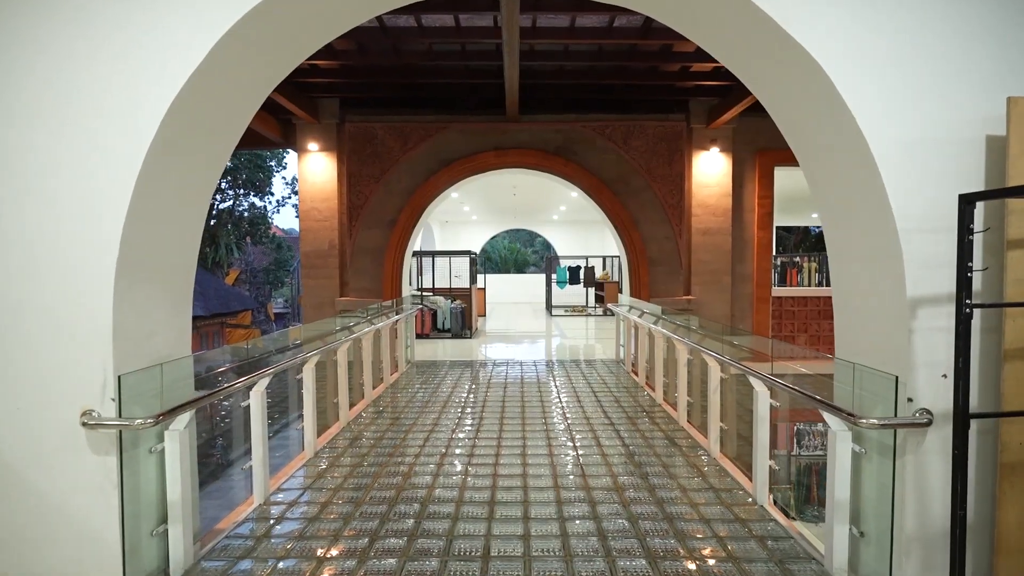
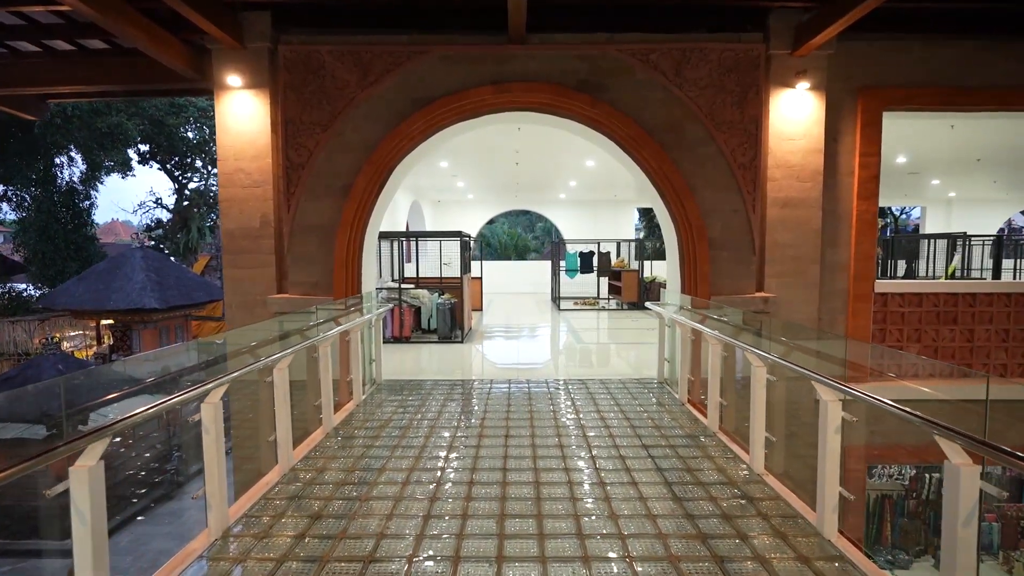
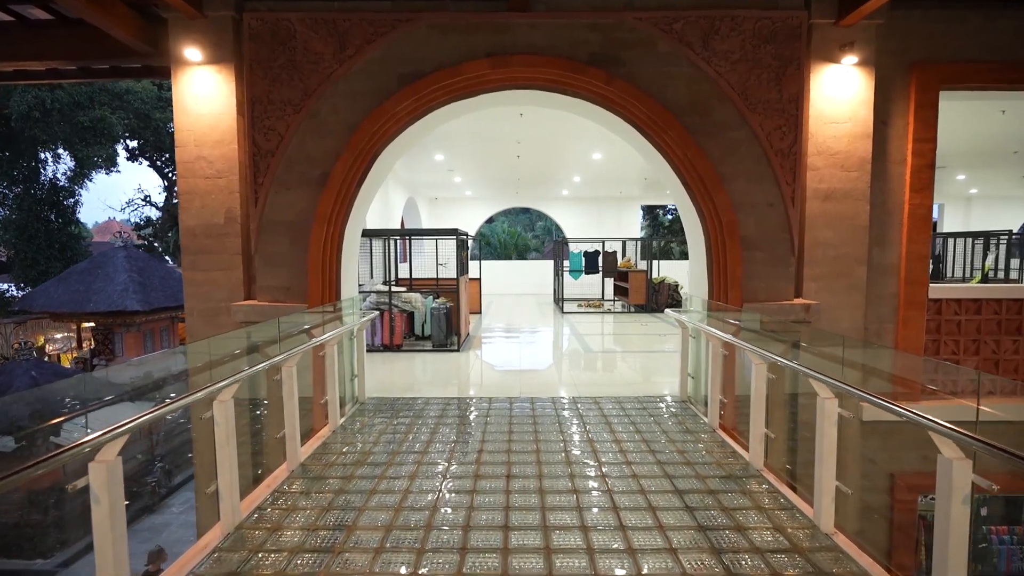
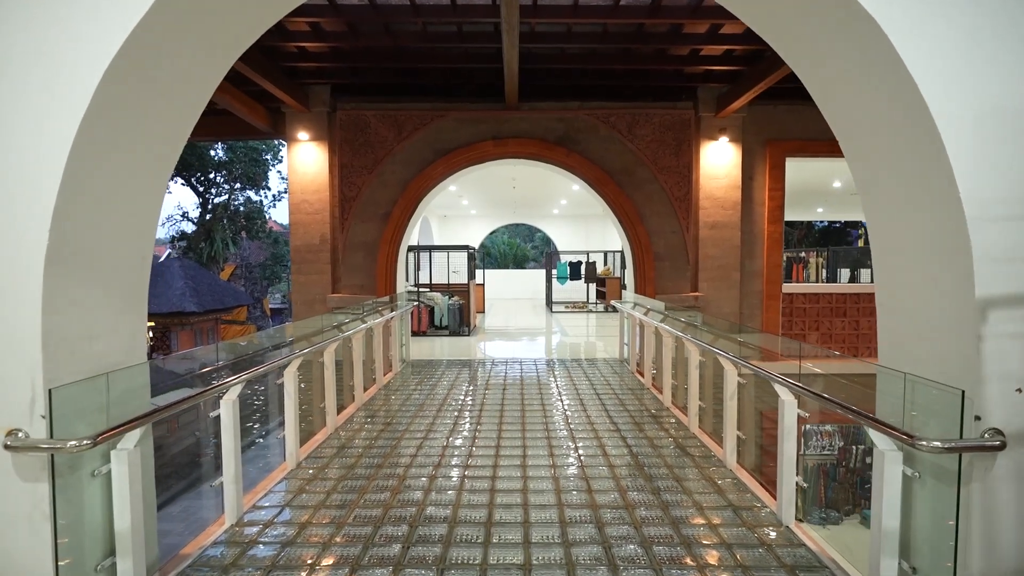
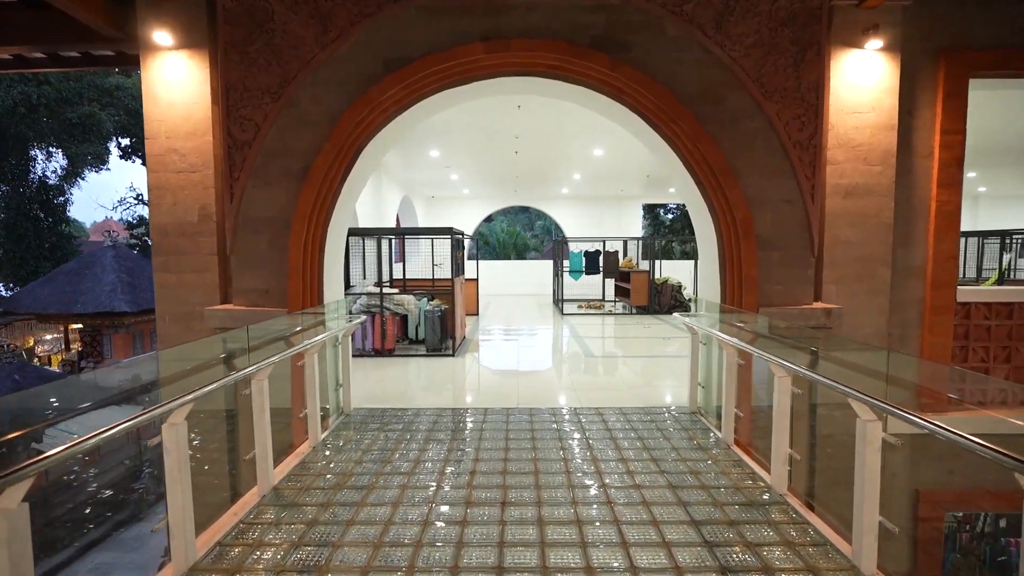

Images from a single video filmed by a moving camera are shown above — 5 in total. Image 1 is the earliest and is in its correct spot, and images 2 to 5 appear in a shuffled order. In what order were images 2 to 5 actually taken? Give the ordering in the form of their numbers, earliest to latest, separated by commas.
4, 2, 3, 5
